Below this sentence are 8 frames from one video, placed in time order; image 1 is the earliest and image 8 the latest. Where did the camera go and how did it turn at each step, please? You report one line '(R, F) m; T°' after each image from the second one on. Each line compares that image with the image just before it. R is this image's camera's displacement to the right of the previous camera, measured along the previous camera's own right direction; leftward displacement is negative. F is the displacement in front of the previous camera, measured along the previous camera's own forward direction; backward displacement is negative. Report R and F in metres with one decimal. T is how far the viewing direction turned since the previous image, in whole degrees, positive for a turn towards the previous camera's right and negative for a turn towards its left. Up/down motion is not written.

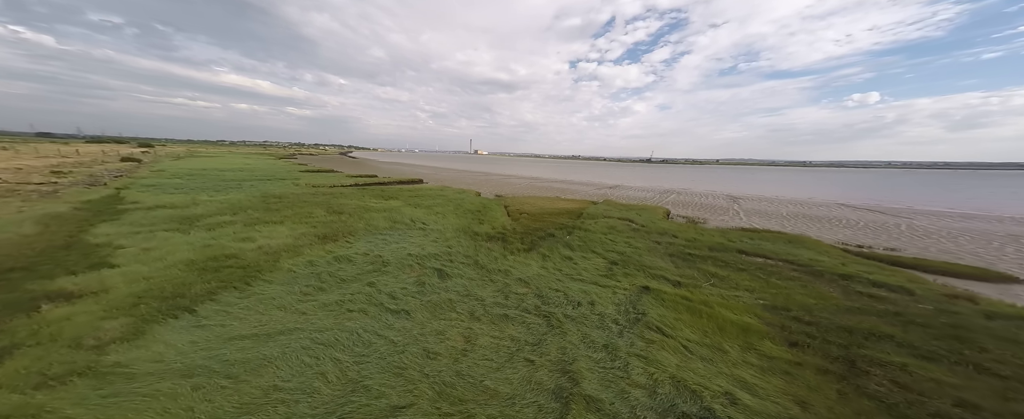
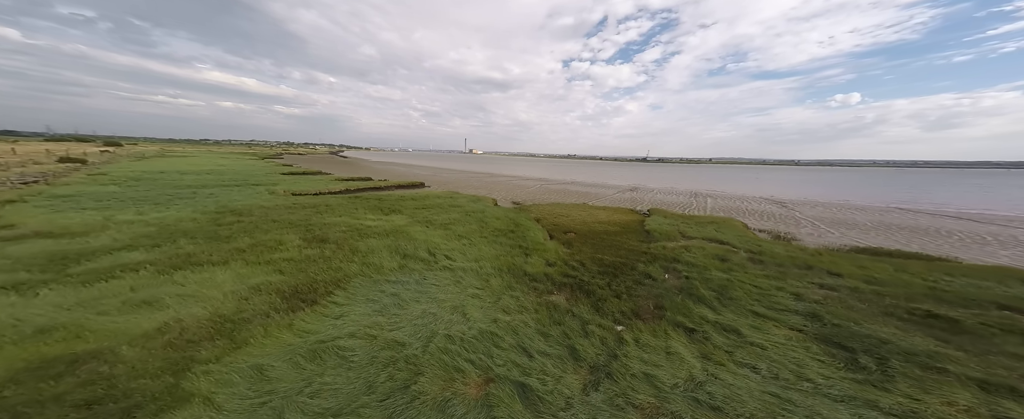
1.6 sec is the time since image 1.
(-2.6, +4.6) m; +2°
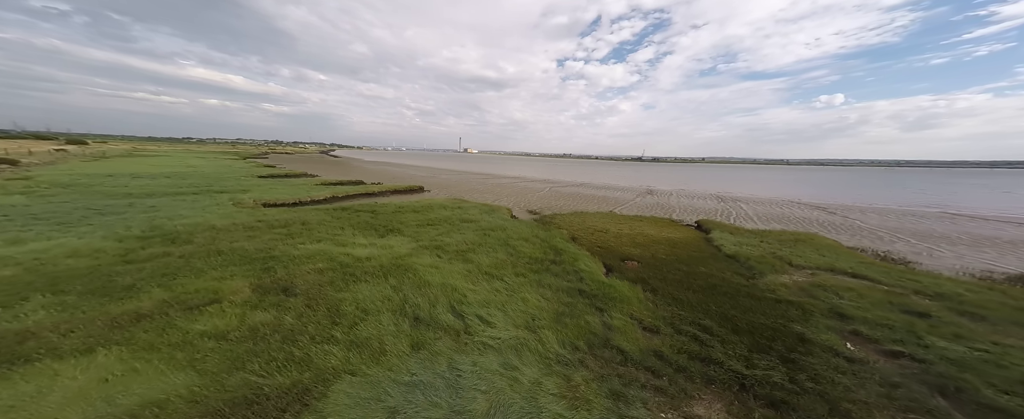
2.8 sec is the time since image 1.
(-1.8, +3.6) m; +1°
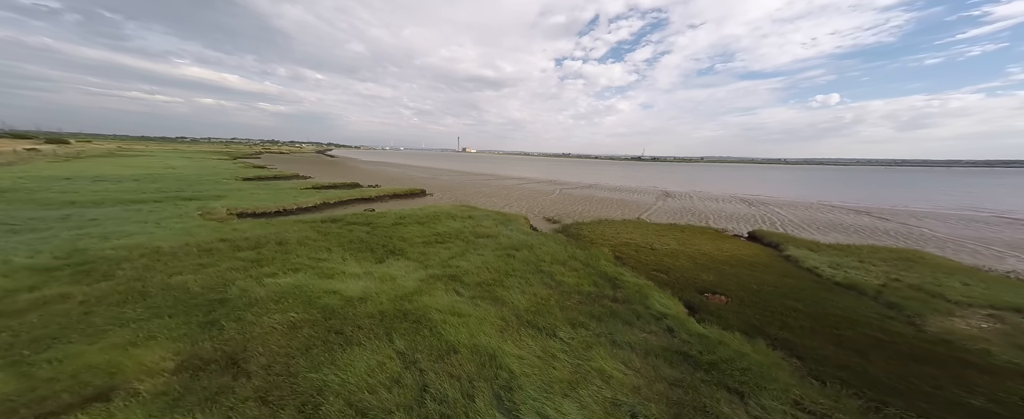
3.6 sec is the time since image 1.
(-1.3, +2.6) m; 0°
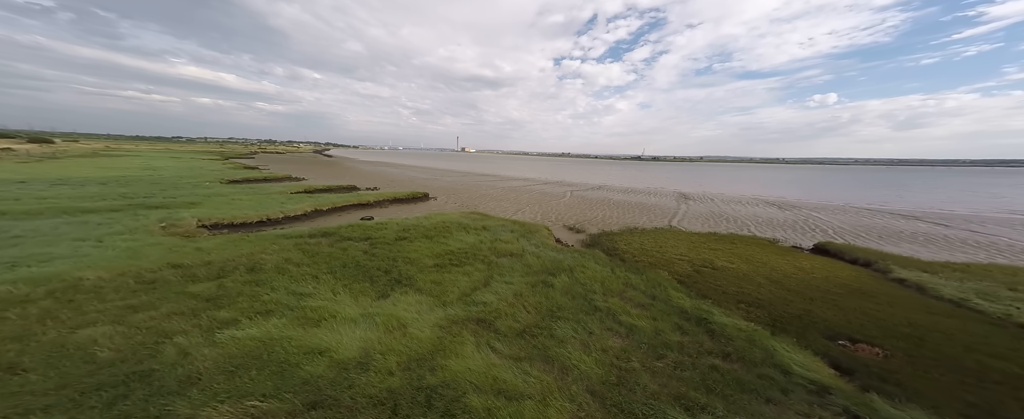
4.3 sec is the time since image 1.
(-1.2, +2.3) m; 0°
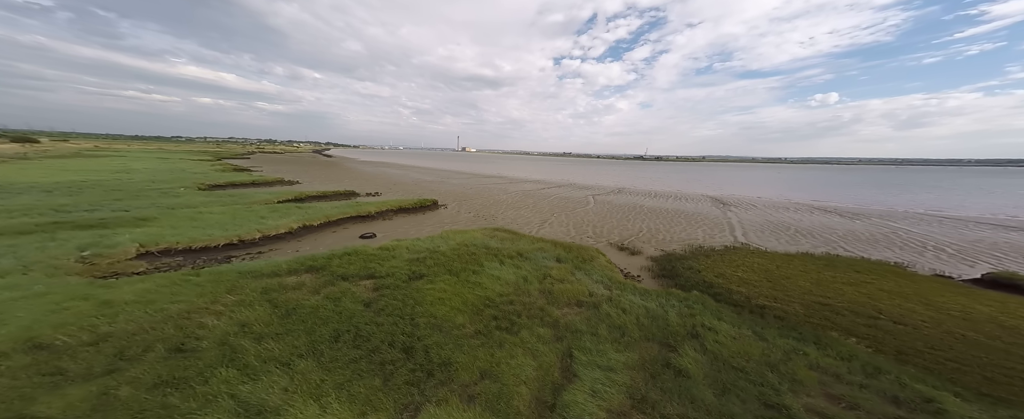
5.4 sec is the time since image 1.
(-1.8, +3.3) m; 0°
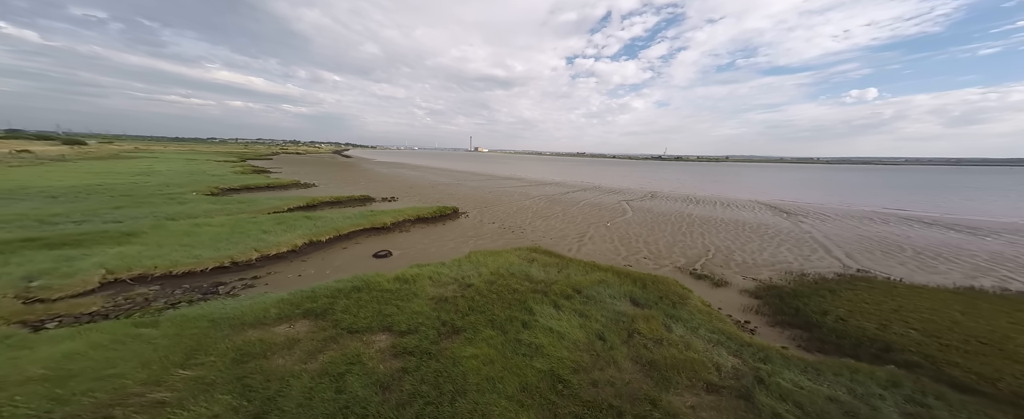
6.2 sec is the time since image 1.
(-1.3, +2.5) m; -3°
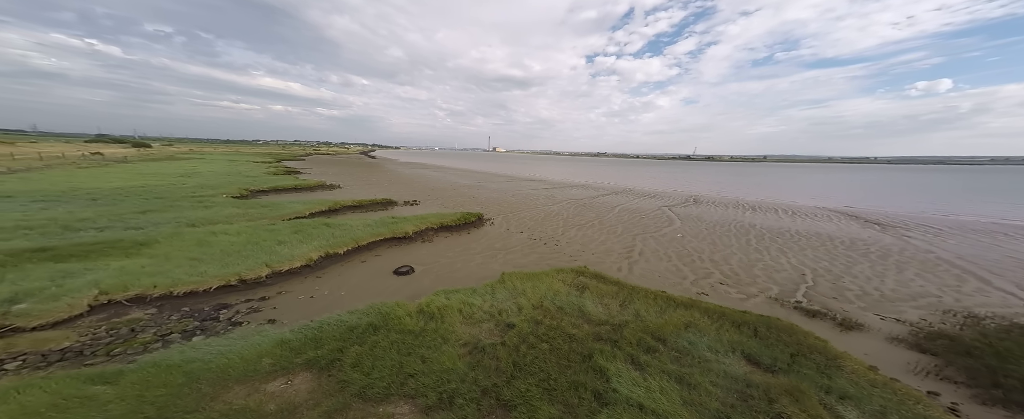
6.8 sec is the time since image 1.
(-0.8, +1.9) m; -5°
